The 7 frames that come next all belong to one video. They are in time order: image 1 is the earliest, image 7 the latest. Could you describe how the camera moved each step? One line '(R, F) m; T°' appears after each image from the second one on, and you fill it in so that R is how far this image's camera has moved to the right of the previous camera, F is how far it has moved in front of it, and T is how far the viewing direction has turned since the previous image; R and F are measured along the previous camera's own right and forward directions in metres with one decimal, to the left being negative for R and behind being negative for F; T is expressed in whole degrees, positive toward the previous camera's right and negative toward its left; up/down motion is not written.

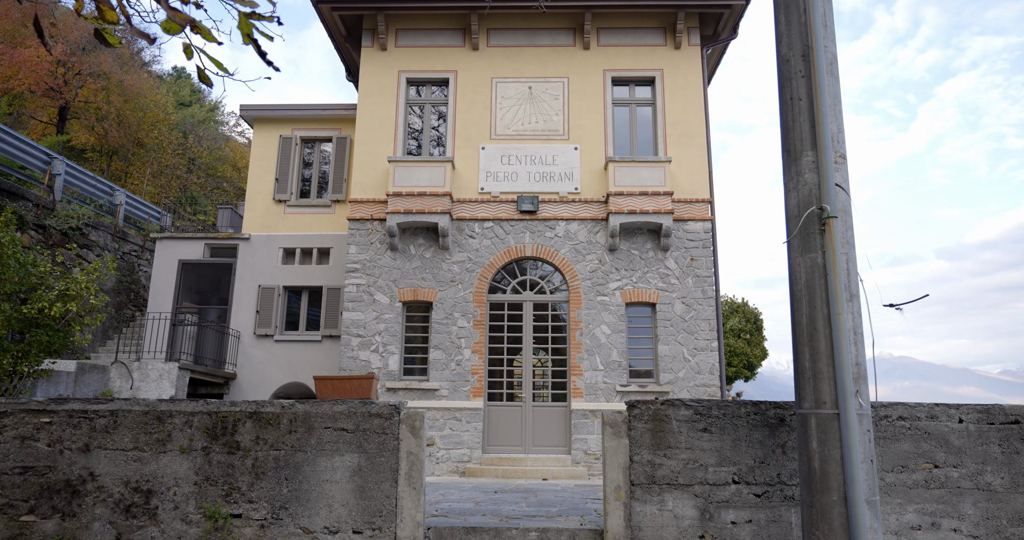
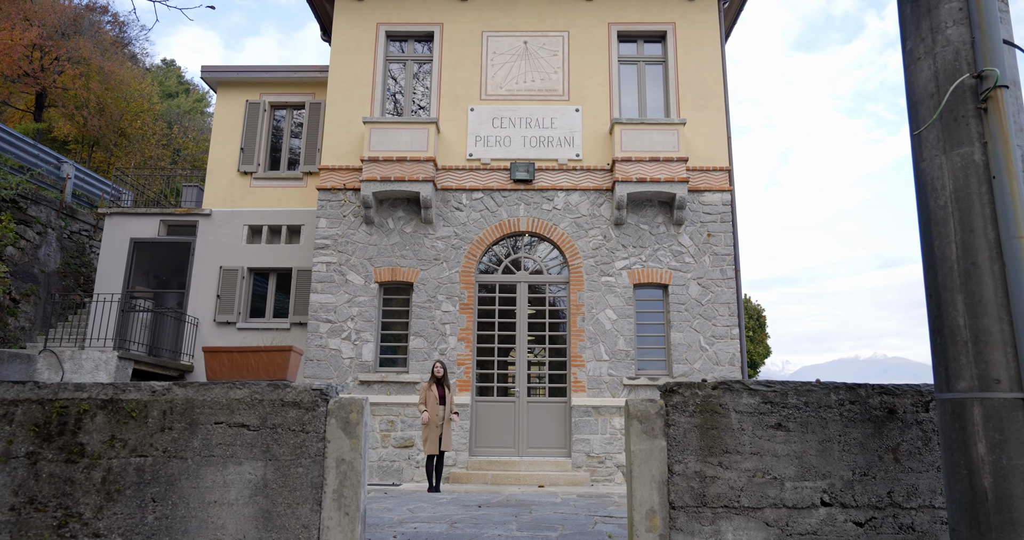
(+0.1, +1.5) m; 0°
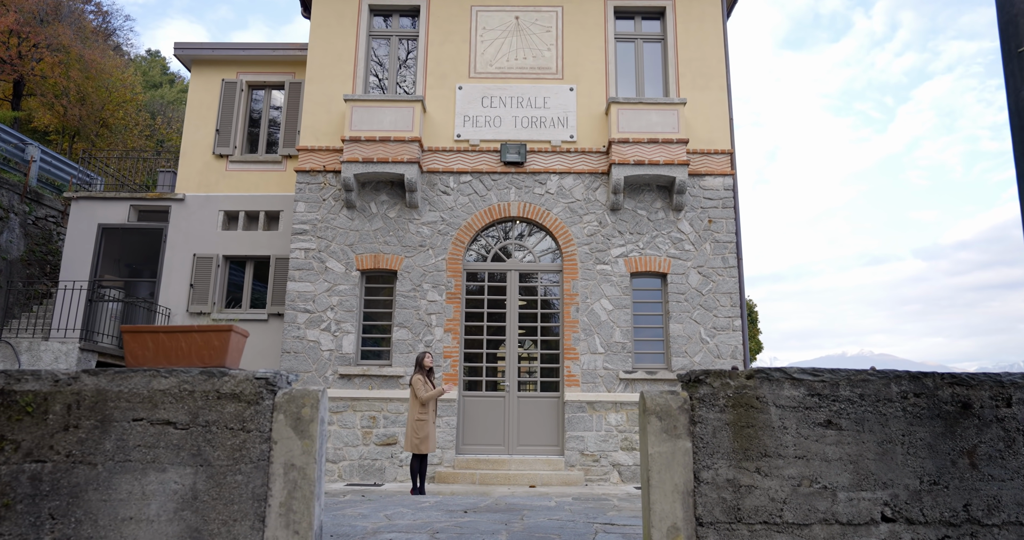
(0.0, +0.6) m; +1°
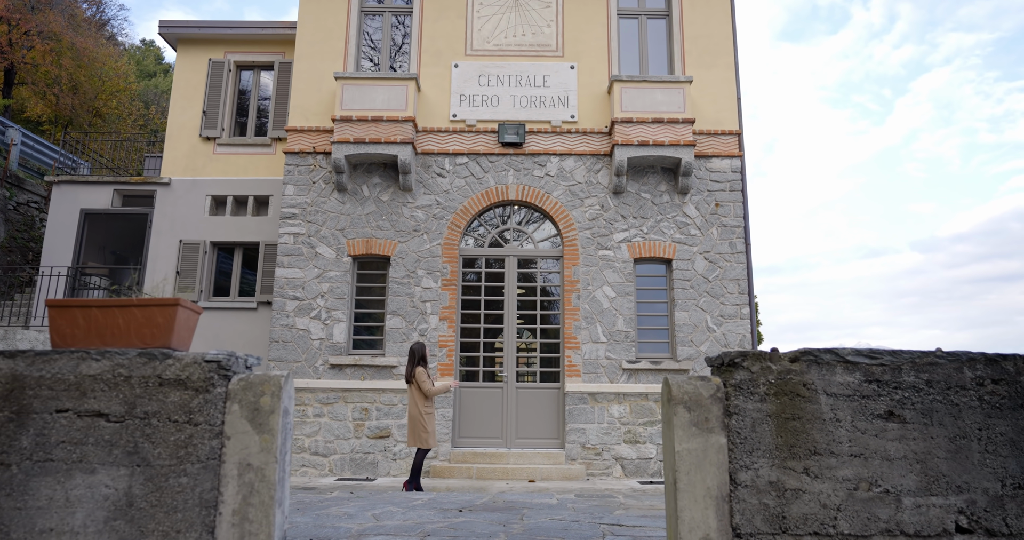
(0.0, +0.4) m; 0°
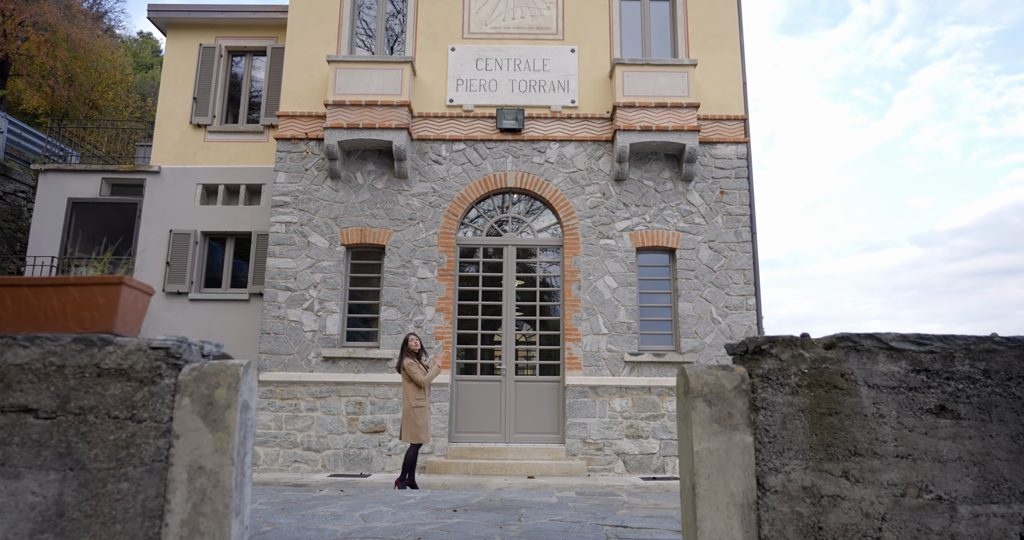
(0.0, +0.3) m; 0°
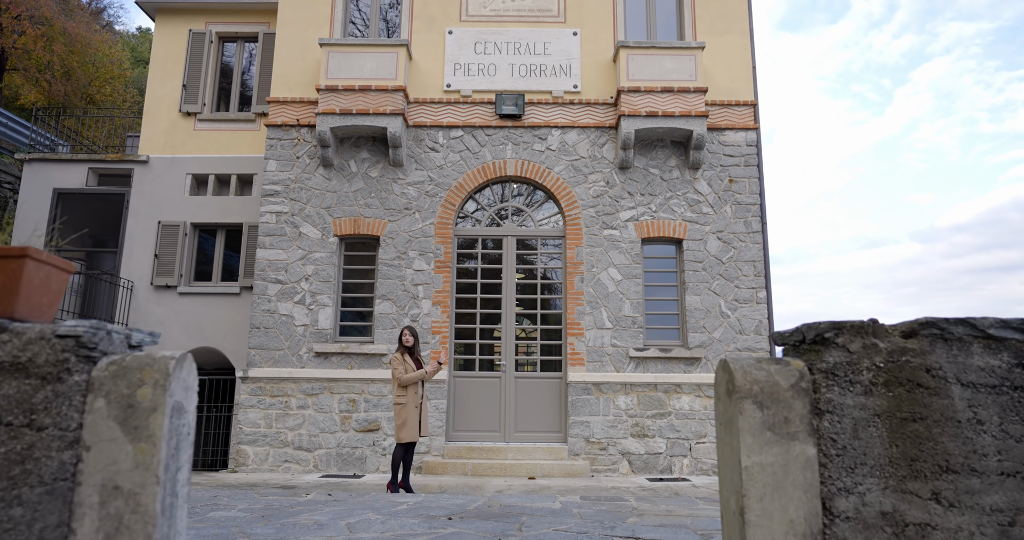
(0.0, +0.4) m; 0°
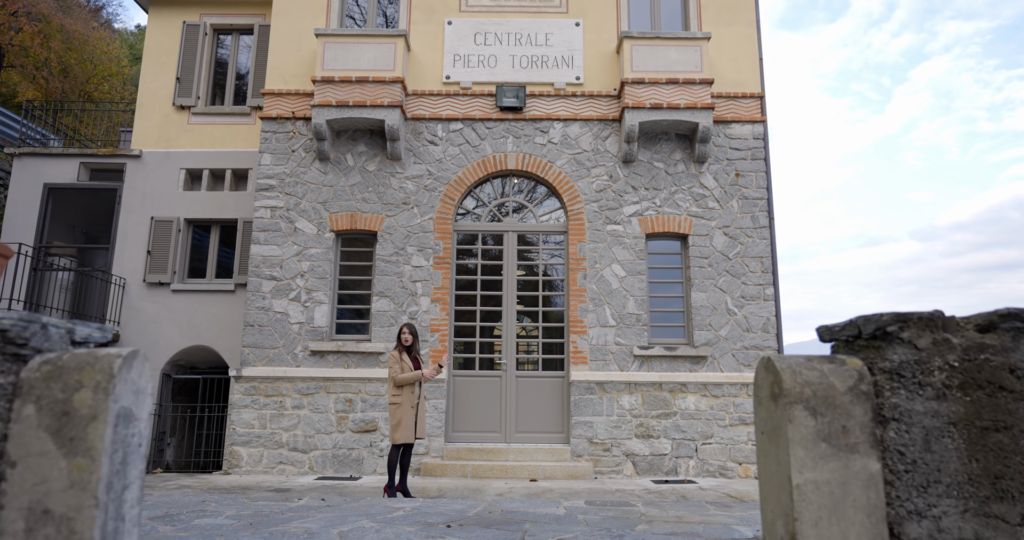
(0.0, +0.2) m; 0°
